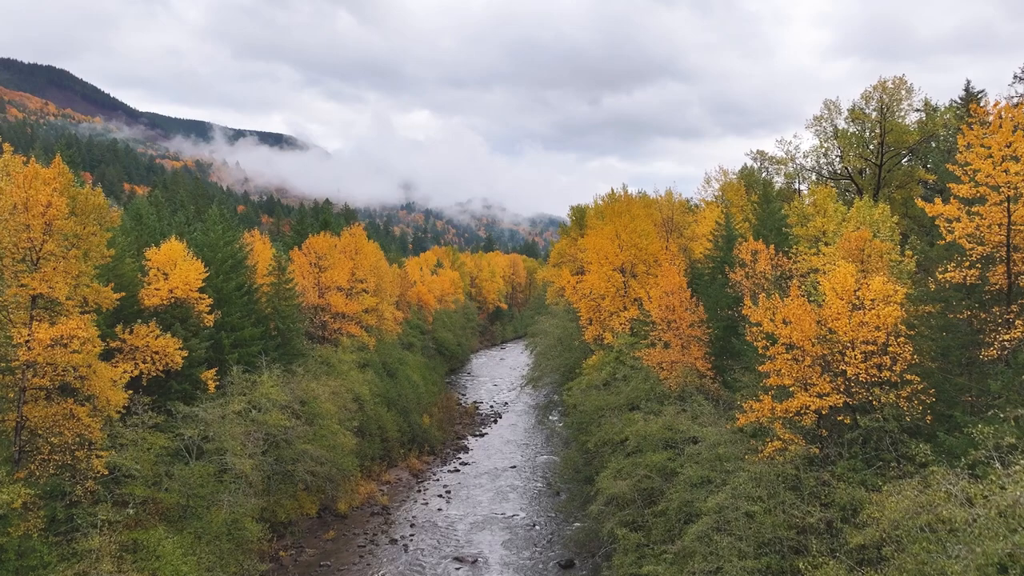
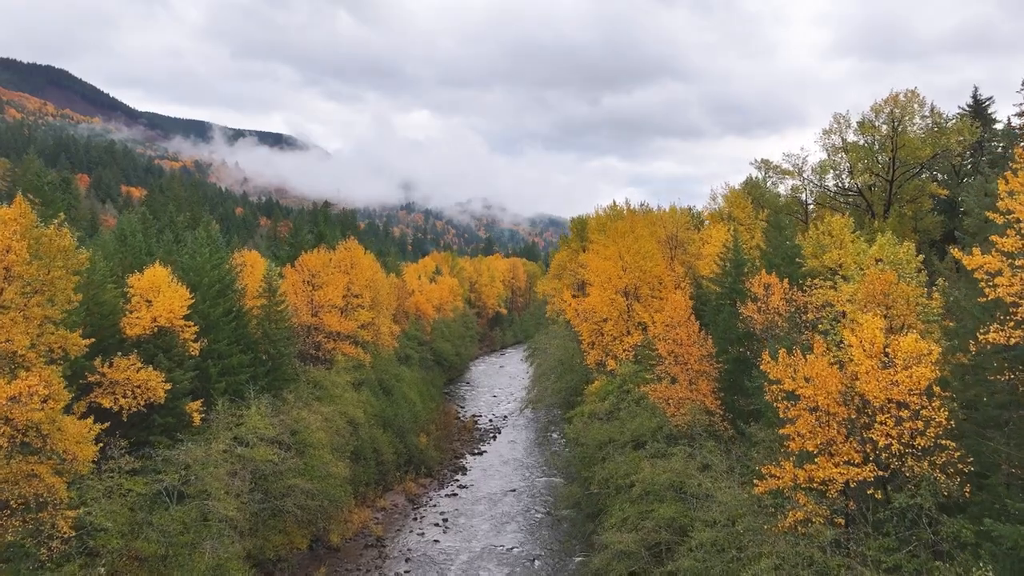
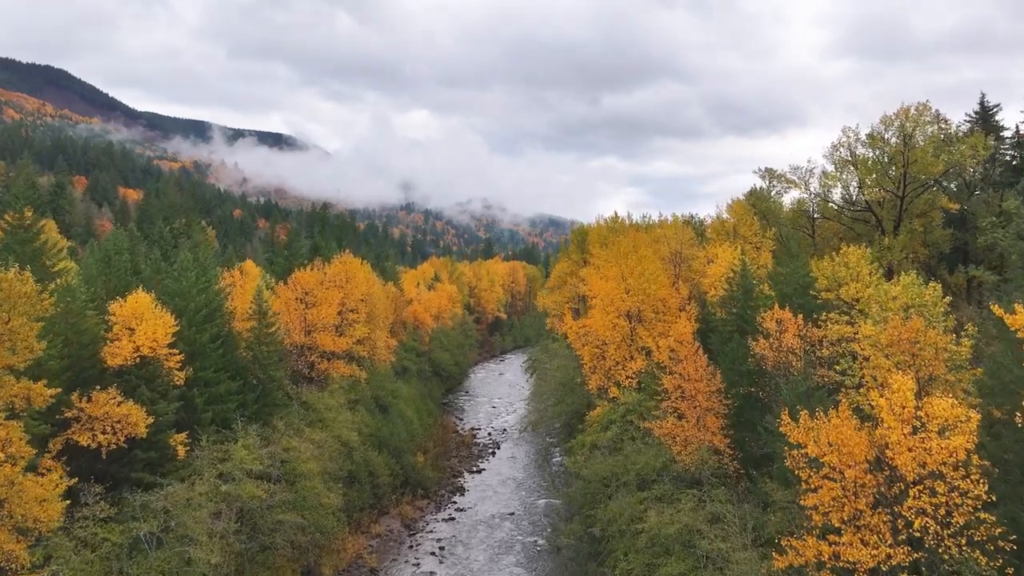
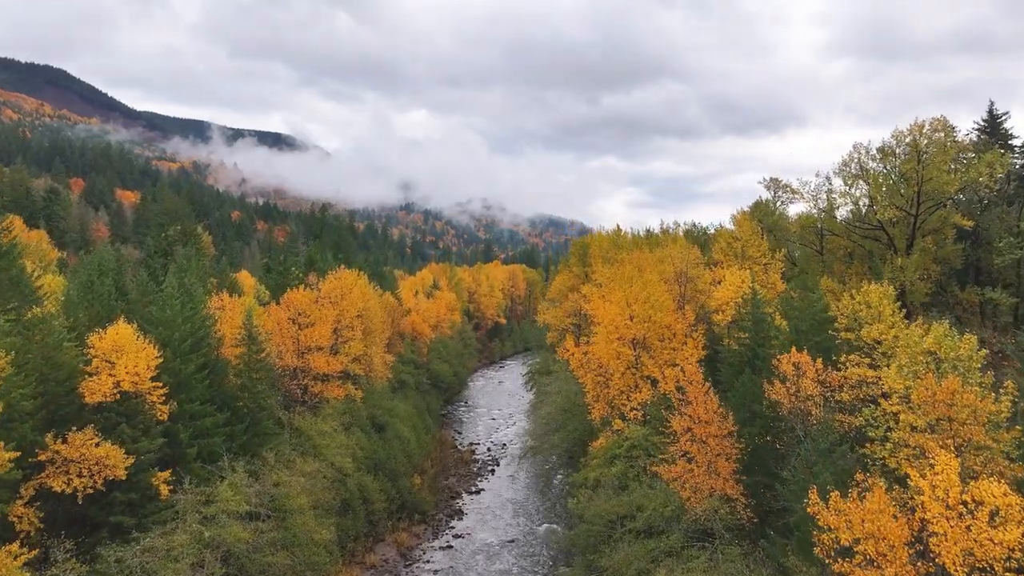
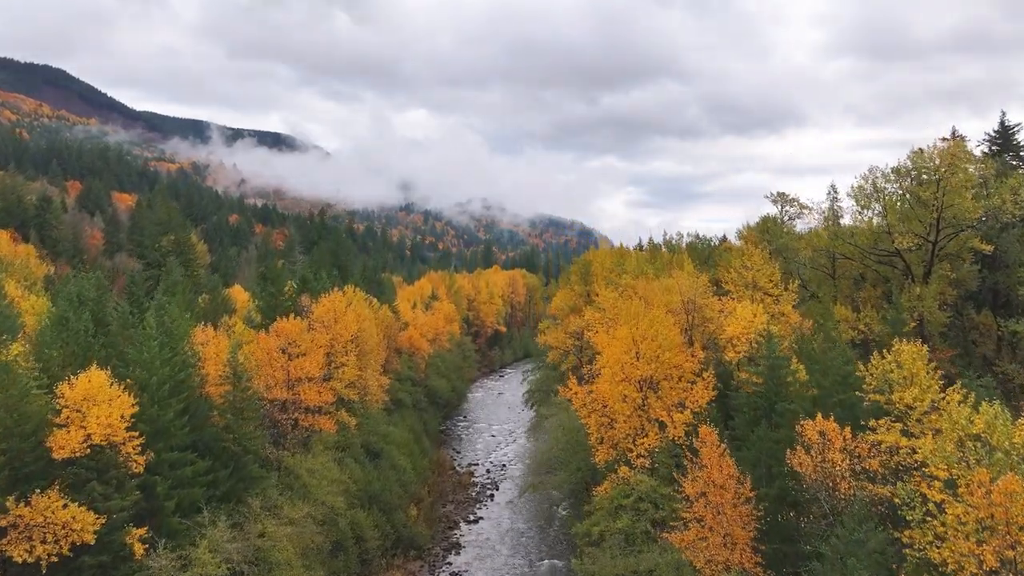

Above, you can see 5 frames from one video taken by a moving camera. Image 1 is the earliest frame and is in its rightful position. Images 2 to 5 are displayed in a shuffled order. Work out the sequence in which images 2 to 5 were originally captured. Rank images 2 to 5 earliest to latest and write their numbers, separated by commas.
2, 3, 4, 5
